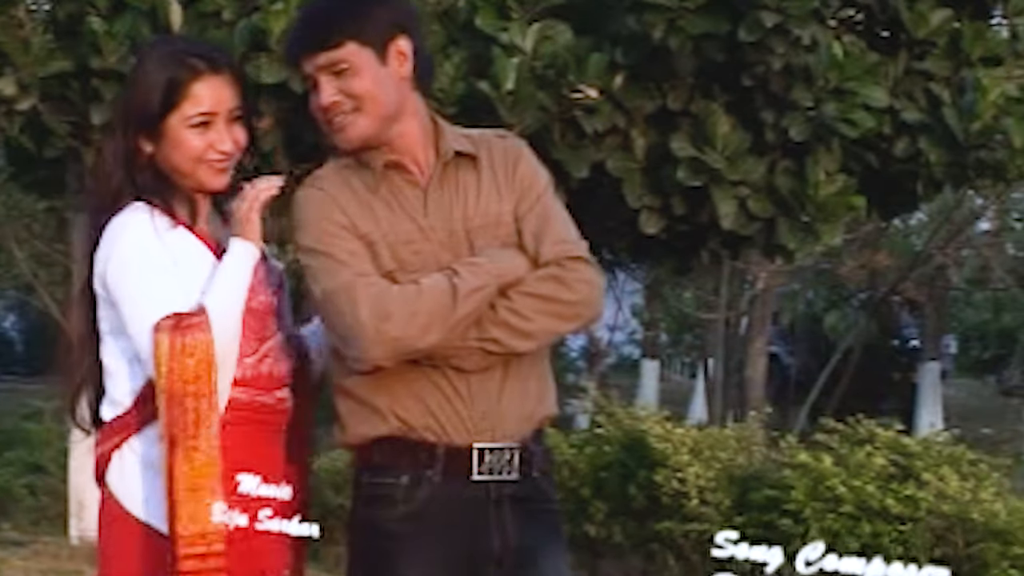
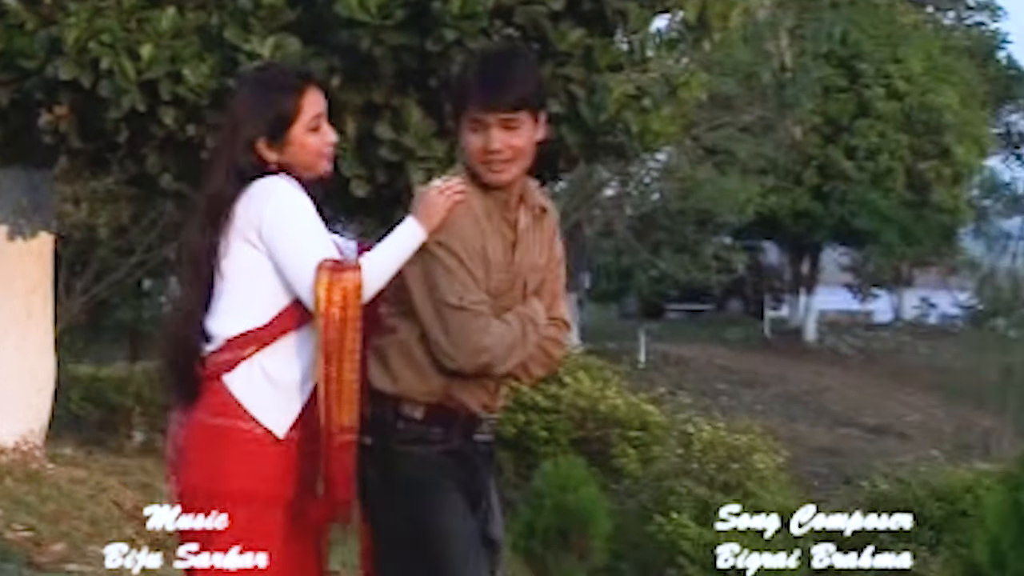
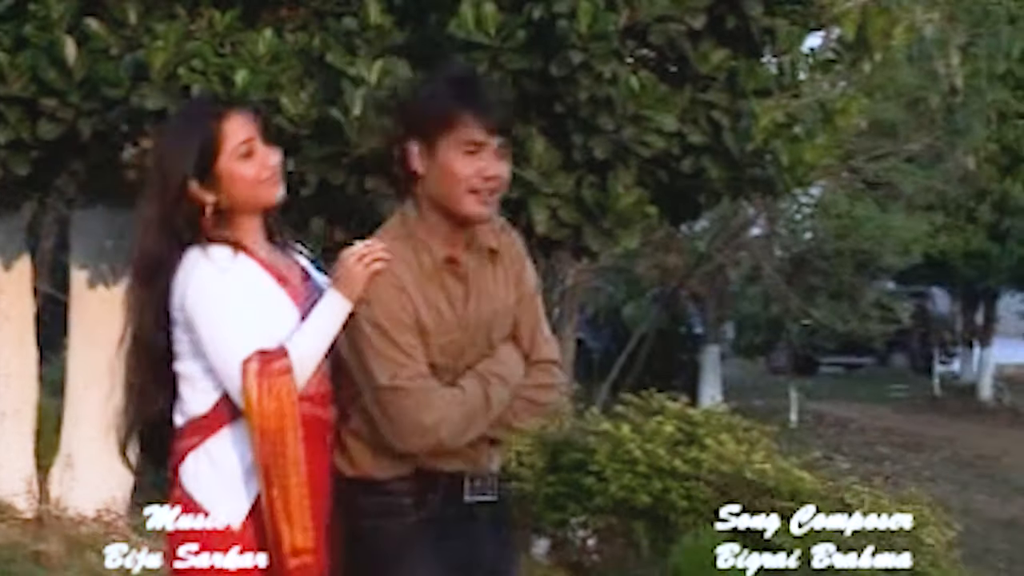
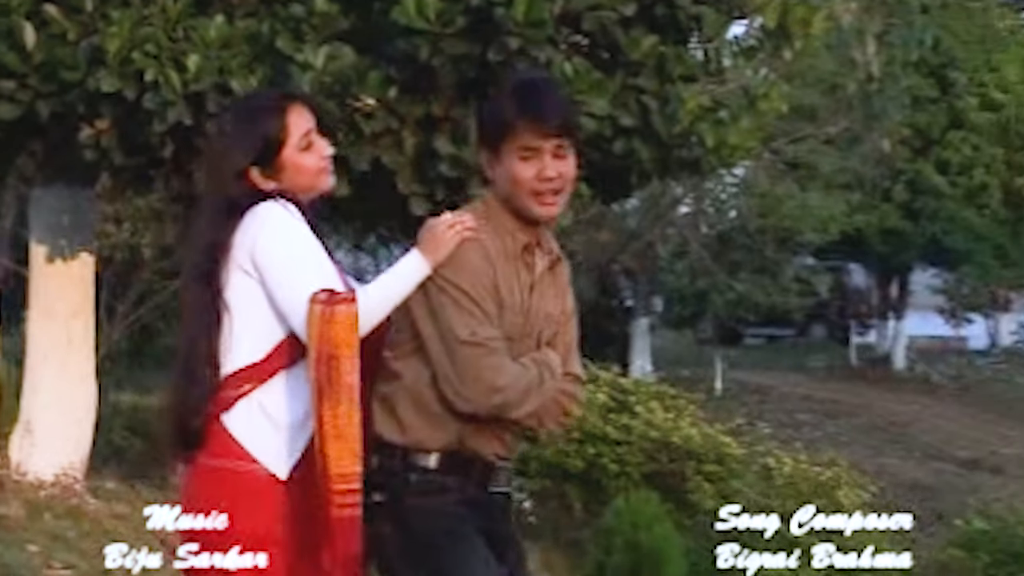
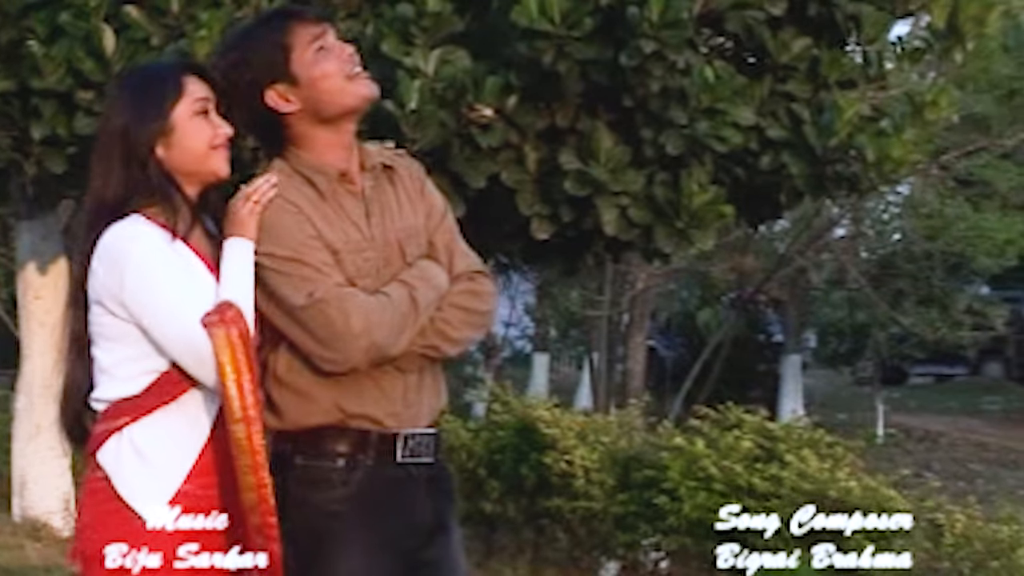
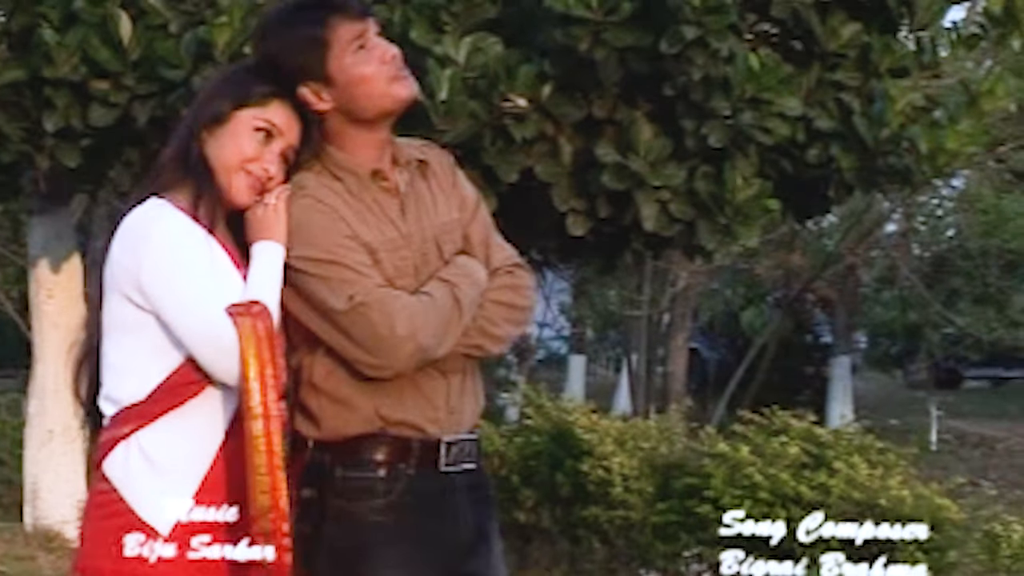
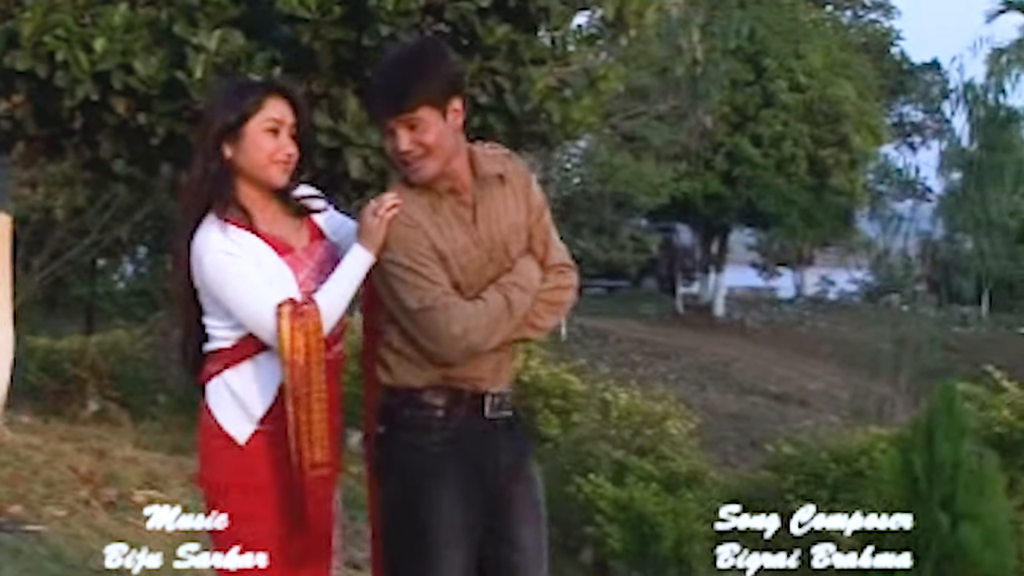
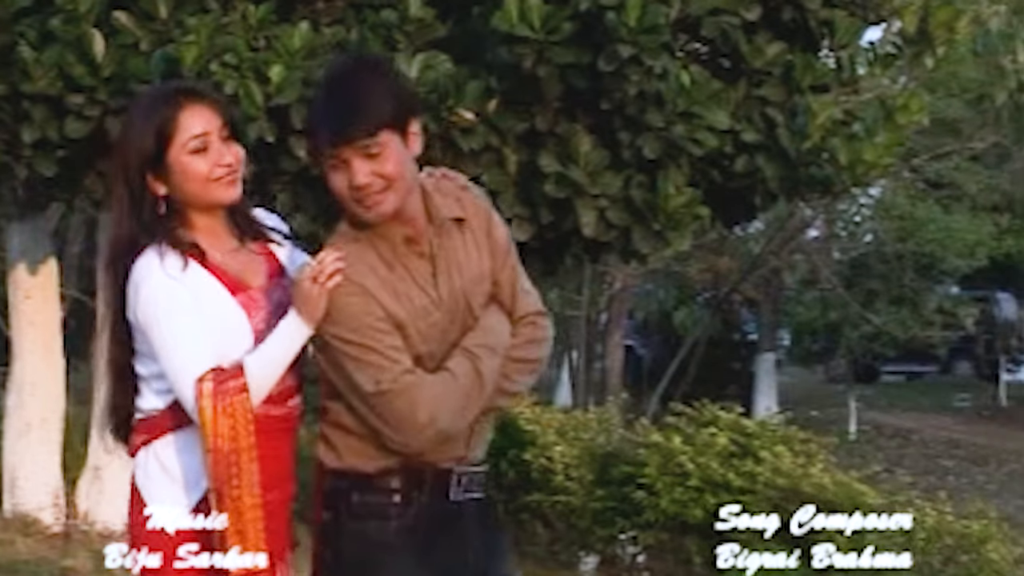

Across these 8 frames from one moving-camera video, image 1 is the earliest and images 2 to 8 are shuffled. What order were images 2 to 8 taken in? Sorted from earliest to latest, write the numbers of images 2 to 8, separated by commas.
6, 5, 8, 3, 4, 2, 7
